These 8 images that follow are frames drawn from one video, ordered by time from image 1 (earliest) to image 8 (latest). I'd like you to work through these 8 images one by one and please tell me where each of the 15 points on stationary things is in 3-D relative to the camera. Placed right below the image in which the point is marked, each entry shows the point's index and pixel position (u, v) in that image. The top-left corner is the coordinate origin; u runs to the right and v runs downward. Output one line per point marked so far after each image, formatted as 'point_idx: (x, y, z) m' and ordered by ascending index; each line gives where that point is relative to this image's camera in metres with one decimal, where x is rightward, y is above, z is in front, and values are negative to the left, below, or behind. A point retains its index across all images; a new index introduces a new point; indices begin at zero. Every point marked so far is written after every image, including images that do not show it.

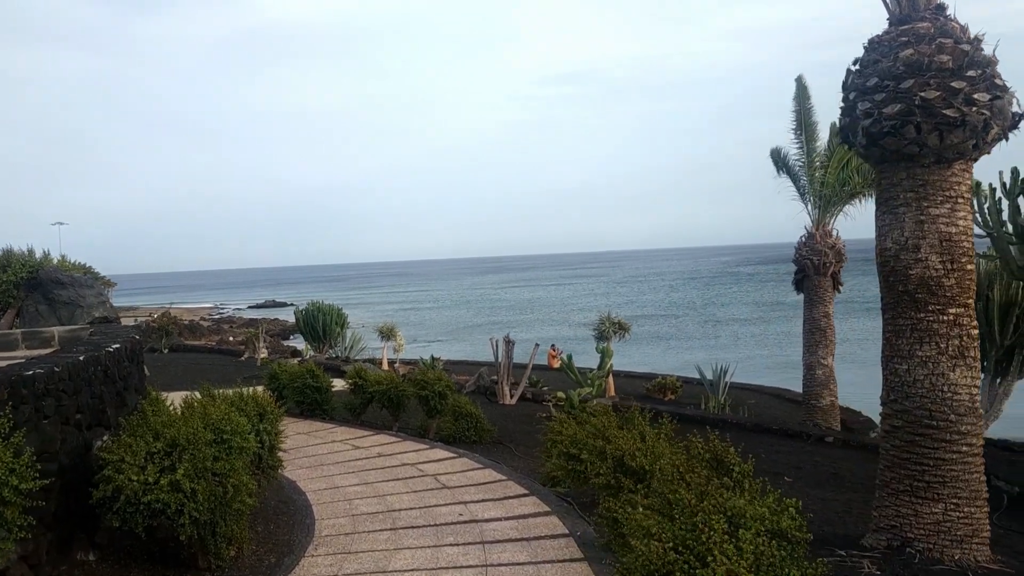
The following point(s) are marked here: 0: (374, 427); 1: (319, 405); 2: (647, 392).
0: (-2.3, -2.3, +13.0) m
1: (-3.3, -2.1, +13.7) m
2: (+3.0, -2.4, +17.8) m
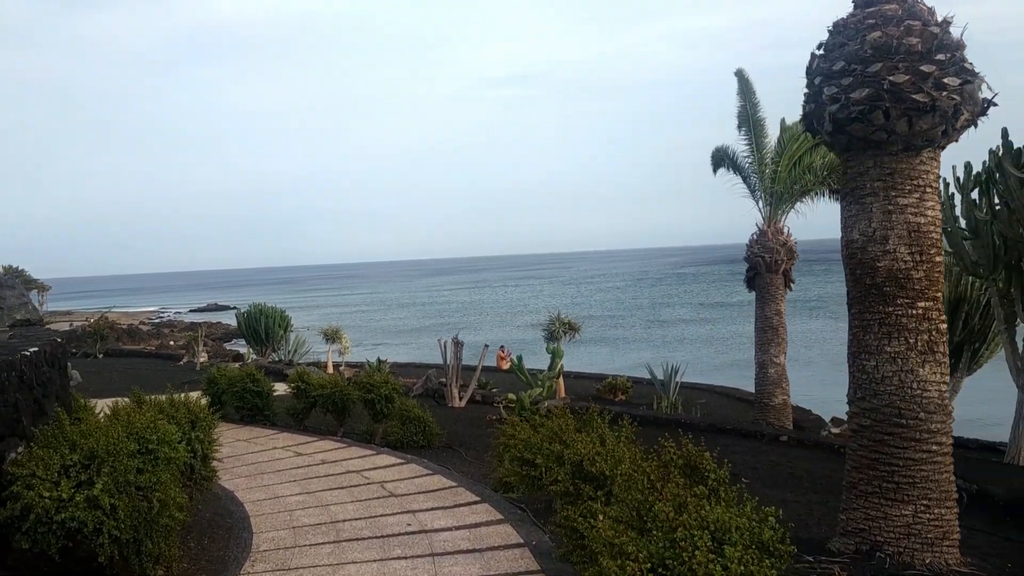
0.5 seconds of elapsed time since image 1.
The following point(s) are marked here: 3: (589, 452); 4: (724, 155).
0: (-3.1, -2.3, +12.4) m
1: (-4.2, -2.1, +13.0) m
2: (+1.9, -2.4, +17.6) m
3: (+0.5, -1.1, +5.3) m
4: (+4.1, +2.6, +14.7) m
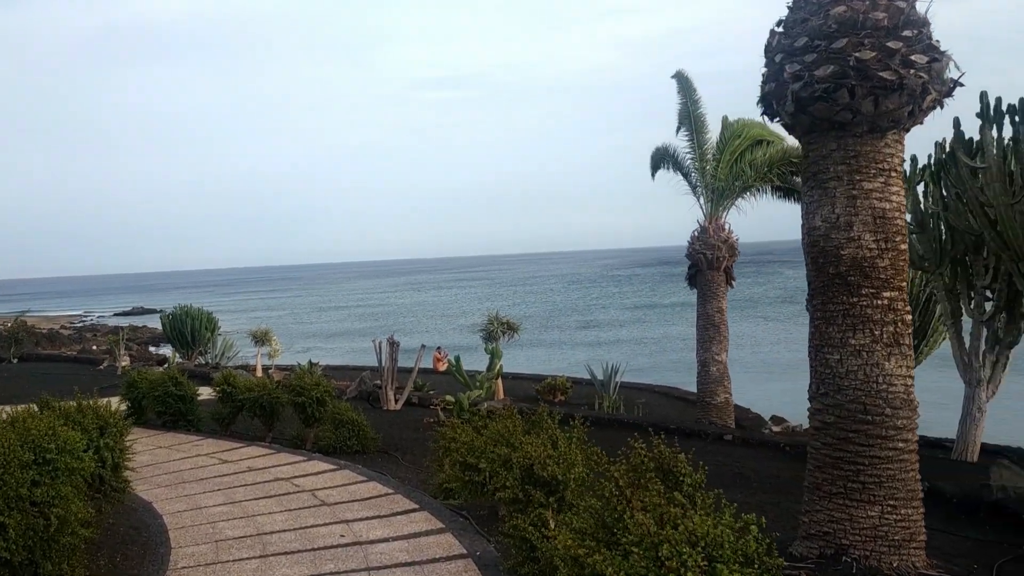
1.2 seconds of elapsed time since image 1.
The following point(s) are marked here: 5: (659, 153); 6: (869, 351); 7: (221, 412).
0: (-4.1, -2.3, +11.7) m
1: (-5.1, -2.0, +12.2) m
2: (+0.5, -2.4, +17.2) m
3: (+0.2, -1.1, +4.9) m
4: (+2.9, +2.6, +14.5) m
5: (+2.9, +2.6, +14.6) m
6: (+2.3, -0.4, +4.9) m
7: (-4.4, -1.9, +11.6) m
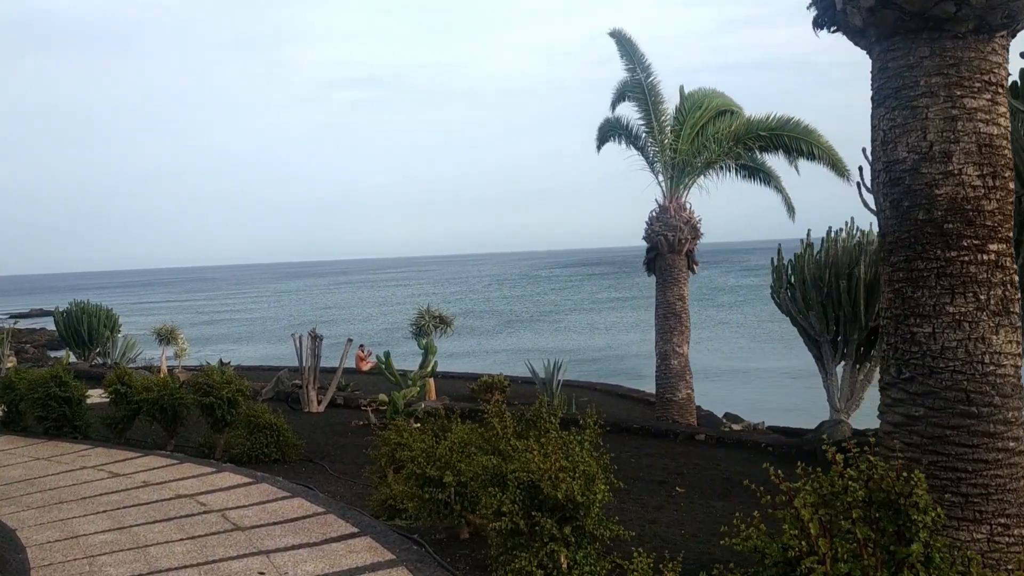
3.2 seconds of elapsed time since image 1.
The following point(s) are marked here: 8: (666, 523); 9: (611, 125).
0: (-4.8, -2.0, +9.8) m
1: (-5.9, -1.8, +10.2) m
2: (-0.8, -2.2, +15.8) m
3: (+0.2, -0.8, +3.5) m
4: (+1.9, +2.8, +13.4) m
5: (+1.9, +2.9, +13.4) m
6: (+2.2, -0.2, +3.7) m
7: (-5.1, -1.6, +9.8) m
8: (+1.2, -1.9, +6.1) m
9: (+1.8, +2.8, +13.4) m
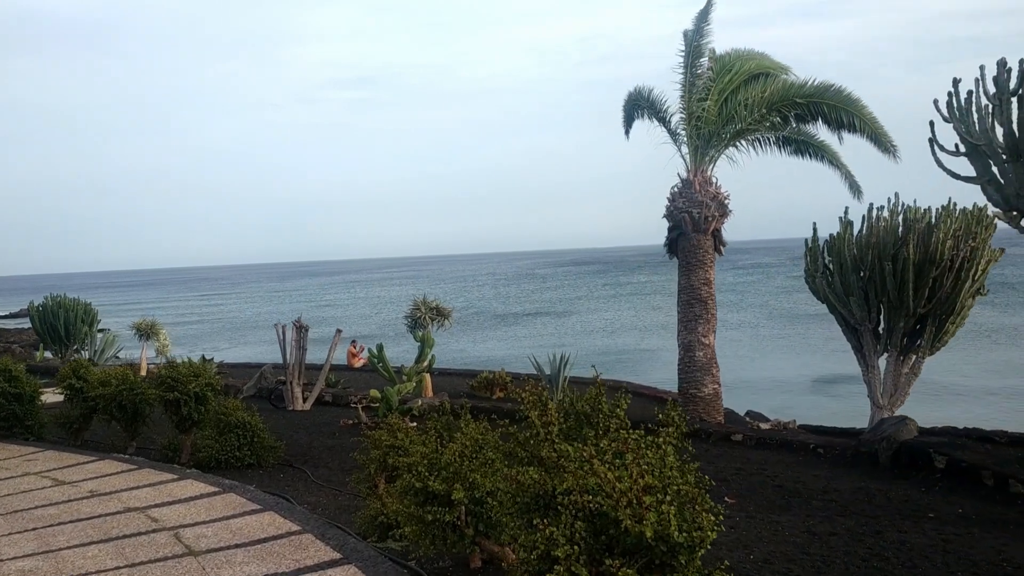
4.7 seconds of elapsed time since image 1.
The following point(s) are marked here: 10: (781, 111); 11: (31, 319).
0: (-4.6, -1.8, +8.6) m
1: (-5.8, -1.6, +9.0) m
2: (-0.7, -1.9, +14.6) m
3: (+0.3, -0.6, +2.3) m
4: (+2.0, +3.1, +12.2) m
5: (+1.9, +3.1, +12.2) m
6: (+2.4, +0.1, +2.5) m
7: (-5.0, -1.4, +8.5) m
8: (+1.4, -1.6, +4.8) m
9: (+1.9, +3.1, +12.2) m
10: (+4.2, +2.8, +12.2) m
11: (-12.4, -0.8, +19.7) m
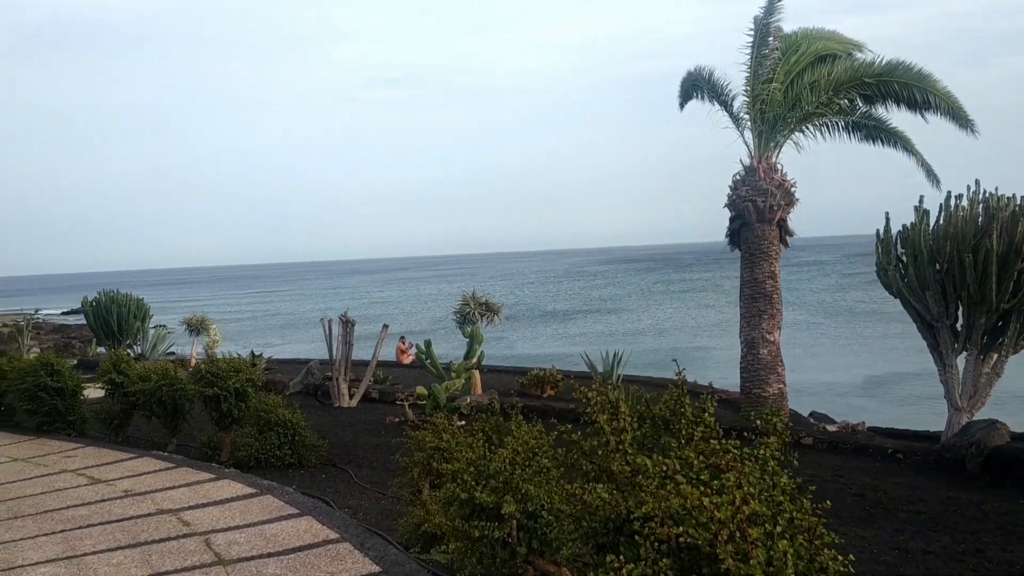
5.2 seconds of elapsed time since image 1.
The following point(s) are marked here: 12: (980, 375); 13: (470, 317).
0: (-4.1, -1.7, +8.4) m
1: (-5.2, -1.5, +8.9) m
2: (+0.2, -1.8, +14.1) m
3: (+0.5, -0.5, +1.8) m
4: (+2.8, +3.2, +11.6) m
5: (+2.7, +3.2, +11.6) m
6: (+2.6, +0.1, +1.9) m
7: (-4.4, -1.3, +8.3) m
8: (+1.7, -1.6, +4.3) m
9: (+2.7, +3.2, +11.6) m
10: (+5.0, +2.9, +11.4) m
11: (-11.1, -0.7, +19.9) m
12: (+6.3, -1.2, +10.2) m
13: (-0.9, -0.6, +16.4) m
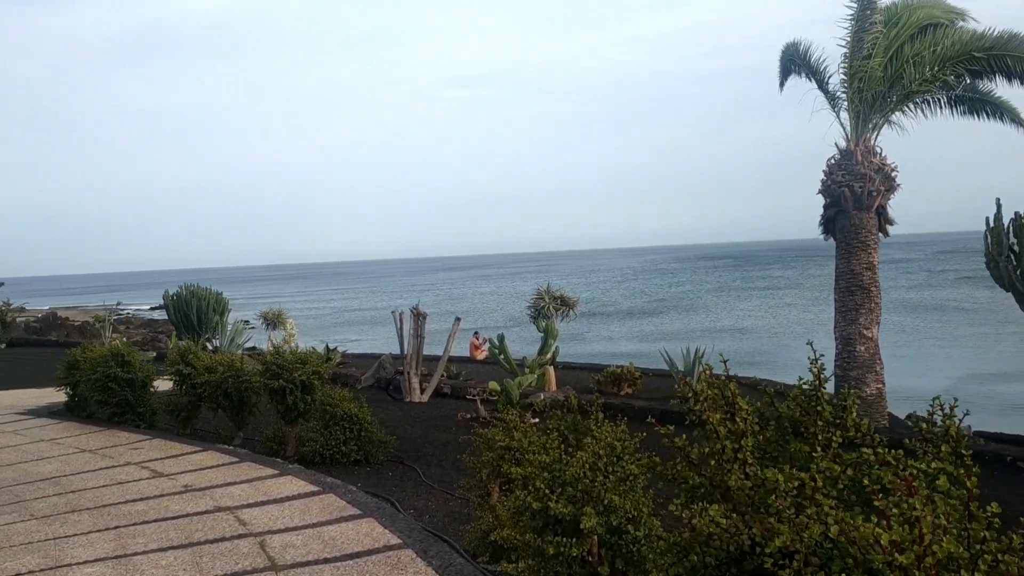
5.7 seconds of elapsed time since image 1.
0: (-3.3, -1.6, +8.2) m
1: (-4.3, -1.4, +8.8) m
2: (+1.5, -1.7, +13.6) m
3: (+0.6, -0.4, +1.2) m
4: (+3.9, +3.3, +10.7) m
5: (+3.8, +3.3, +10.8) m
6: (+2.7, +0.2, +1.1) m
7: (-3.6, -1.2, +8.2) m
8: (+2.1, -1.5, +3.6) m
9: (+3.8, +3.3, +10.8) m
10: (+6.0, +3.0, +10.4) m
11: (-9.1, -0.5, +20.4) m
12: (+7.2, -1.0, +9.1) m
13: (+0.7, -0.5, +15.9) m
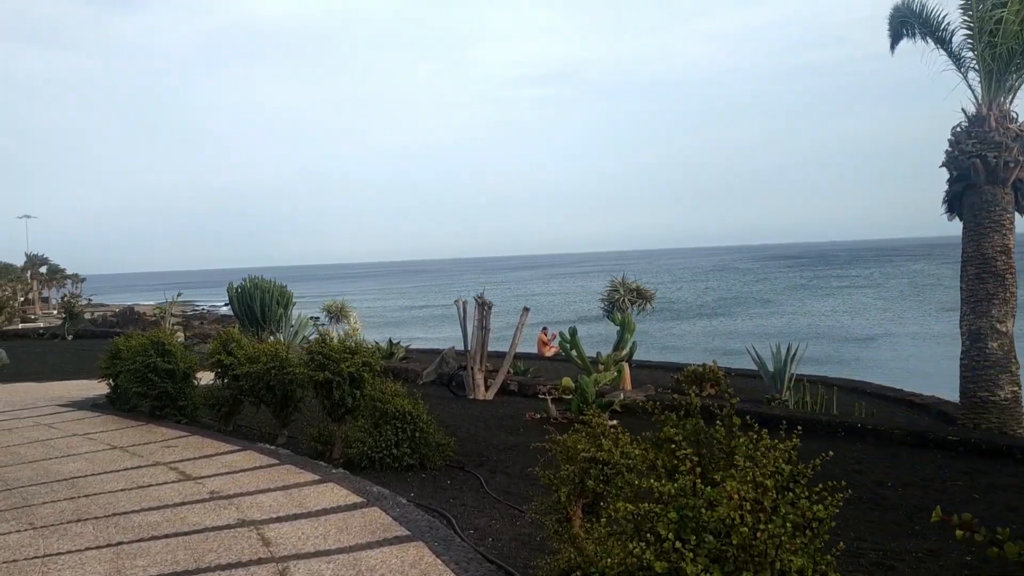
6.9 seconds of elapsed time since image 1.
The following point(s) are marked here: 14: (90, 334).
0: (-2.5, -1.4, +7.5) m
1: (-3.6, -1.2, +8.1) m
2: (+2.7, -1.5, +12.3) m
3: (+0.7, -0.3, +0.1) m
4: (+4.8, +3.4, +9.3) m
5: (+4.7, +3.5, +9.4) m
6: (+2.8, +0.4, -0.1) m
7: (-2.9, -1.0, +7.5) m
8: (+2.4, -1.3, +2.4) m
9: (+4.7, +3.4, +9.4) m
10: (+6.9, +3.2, +8.8) m
11: (-7.3, -0.3, +20.1) m
12: (+8.0, -0.9, +7.4) m
13: (+2.0, -0.3, +14.7) m
14: (-10.4, -1.1, +19.0) m
